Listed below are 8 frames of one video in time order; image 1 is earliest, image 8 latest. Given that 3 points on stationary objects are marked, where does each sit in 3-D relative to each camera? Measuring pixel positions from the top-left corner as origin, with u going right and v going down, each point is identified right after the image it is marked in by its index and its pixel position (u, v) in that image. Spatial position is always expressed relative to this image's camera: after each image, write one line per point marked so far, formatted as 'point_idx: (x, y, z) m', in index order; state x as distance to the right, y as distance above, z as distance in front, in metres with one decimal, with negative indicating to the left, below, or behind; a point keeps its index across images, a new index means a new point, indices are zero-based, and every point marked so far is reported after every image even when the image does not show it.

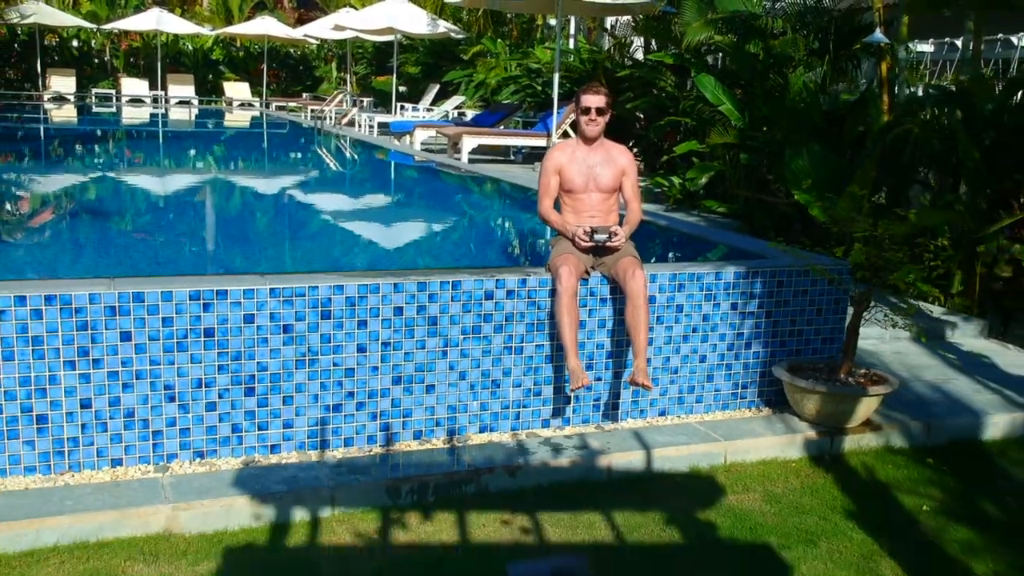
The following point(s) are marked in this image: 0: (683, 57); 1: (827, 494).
0: (+1.6, +2.1, +9.2) m
1: (+1.2, -0.8, +3.7) m
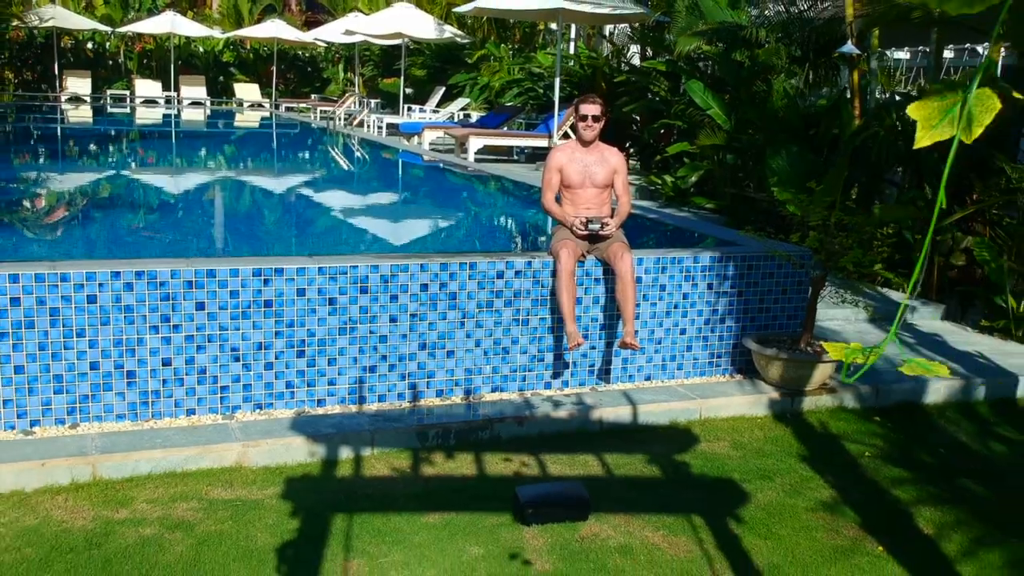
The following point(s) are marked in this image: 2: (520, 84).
0: (+1.6, +2.2, +9.9) m
1: (+1.2, -0.7, +4.4) m
2: (+0.1, +2.9, +14.5) m
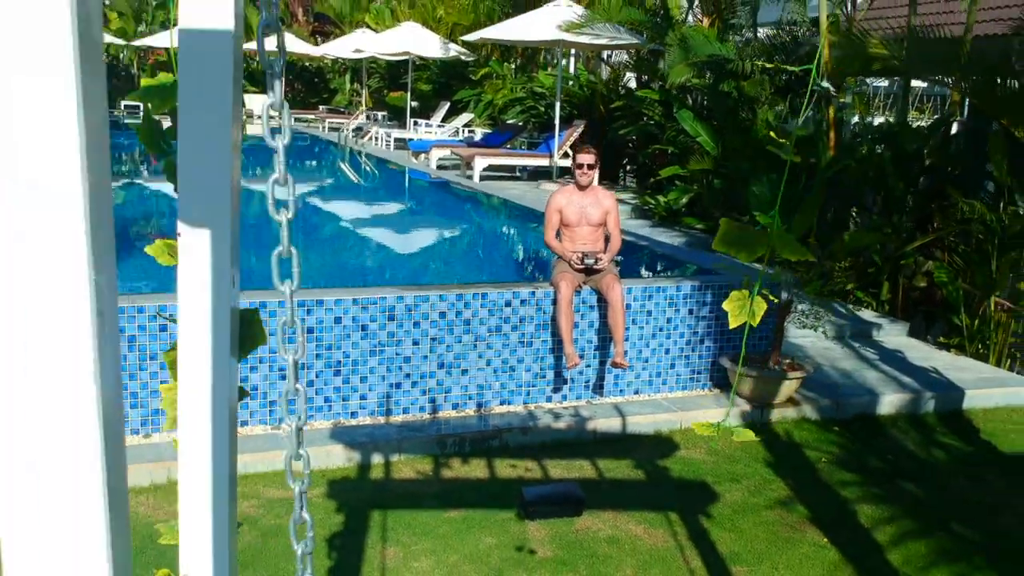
0: (+1.6, +2.0, +10.6) m
1: (+1.2, -0.8, +5.1) m
2: (+0.2, +2.8, +15.2) m
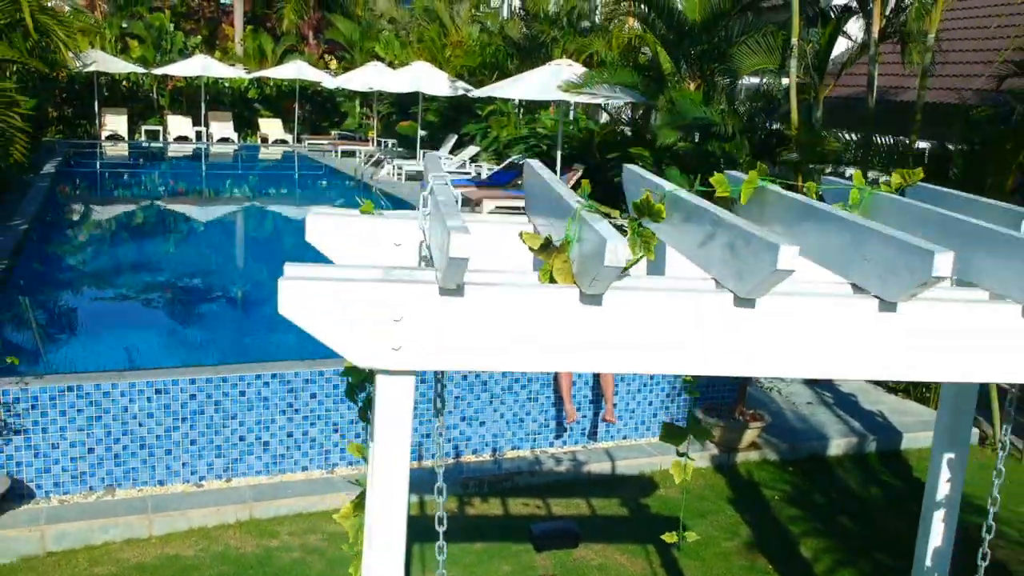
0: (+1.7, +1.6, +11.7) m
1: (+1.3, -1.3, +6.2) m
2: (+0.3, +2.4, +16.4) m
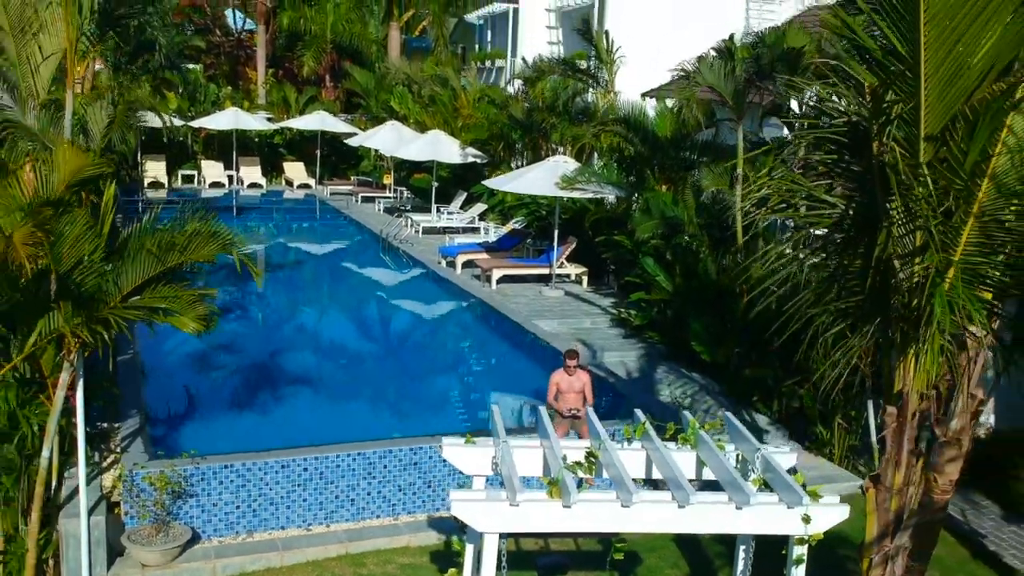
0: (+1.8, +0.7, +14.3) m
1: (+1.4, -2.2, +8.8) m
2: (+0.3, +1.5, +19.0) m
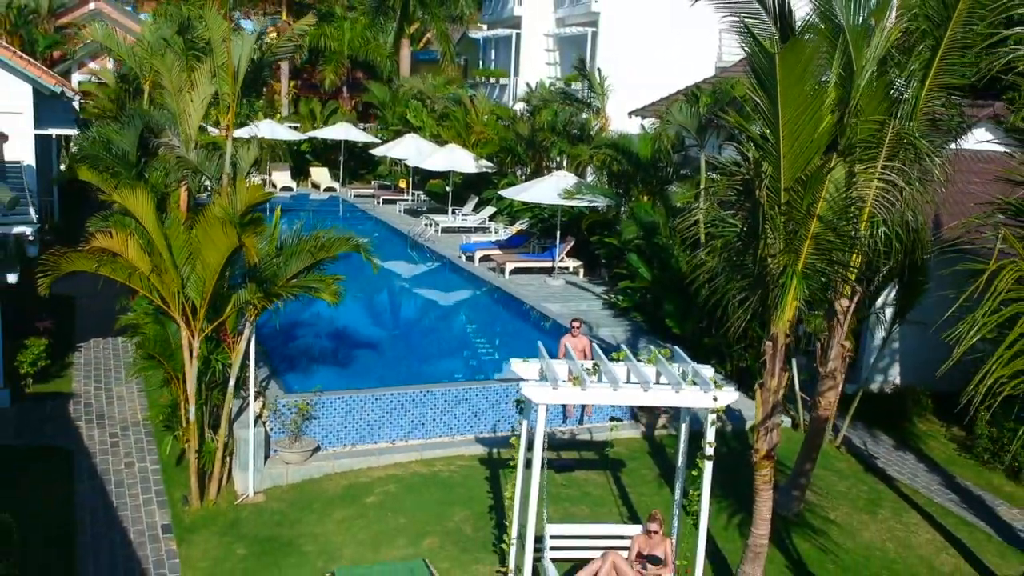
0: (+2.0, +0.9, +17.9) m
1: (+1.6, -2.0, +12.4) m
2: (+0.5, +1.7, +22.5) m
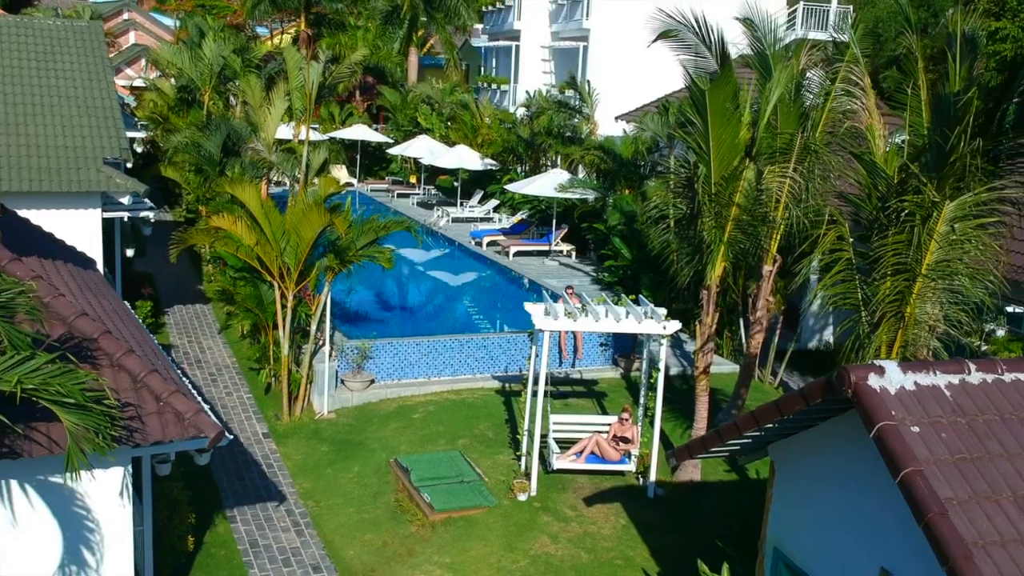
0: (+2.1, +1.4, +21.5) m
1: (+1.8, -1.6, +16.0) m
2: (+0.5, +2.2, +26.1) m
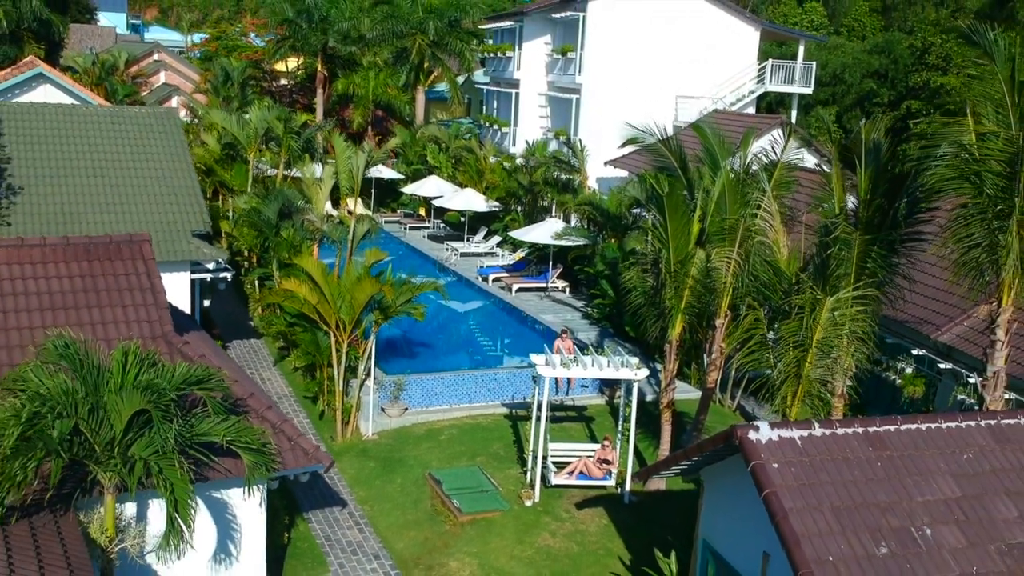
0: (+2.2, +0.5, +25.2) m
1: (+1.9, -2.4, +19.8) m
2: (+0.6, +1.4, +29.8) m
